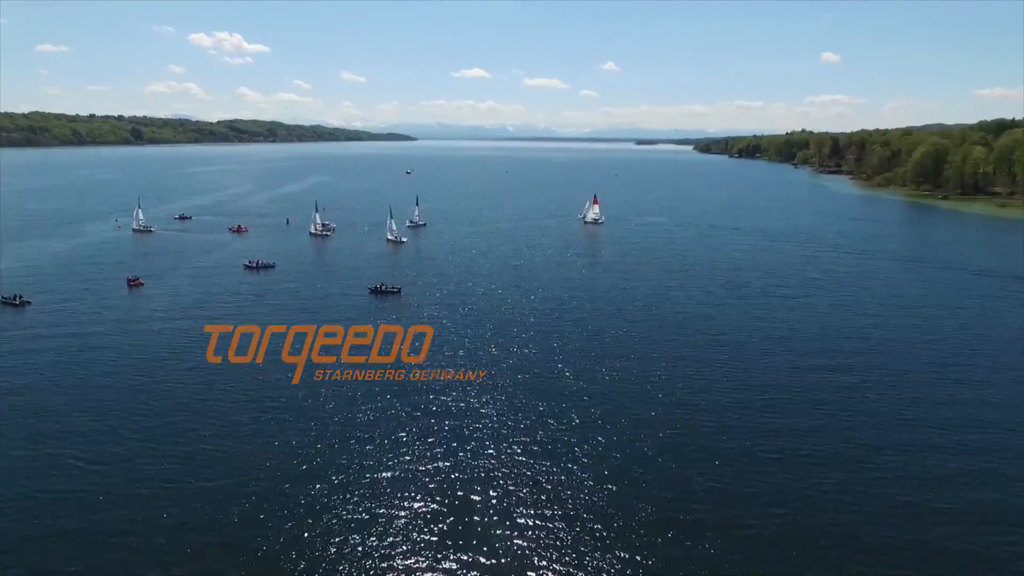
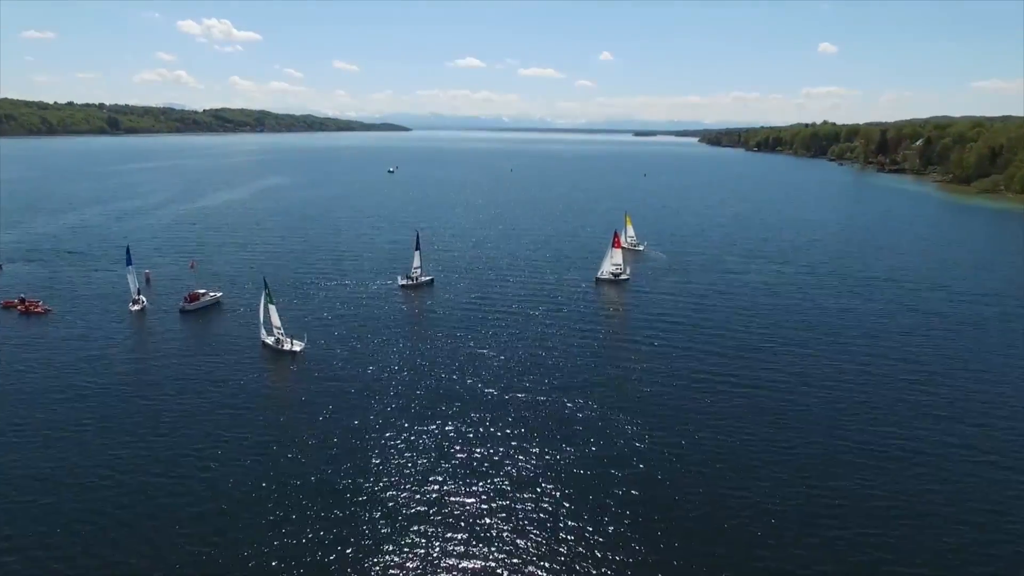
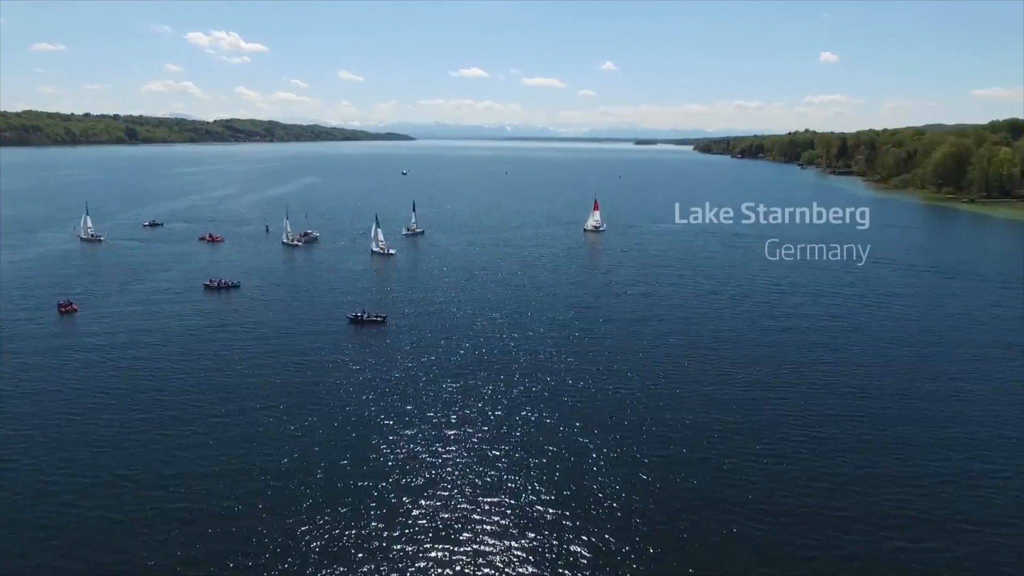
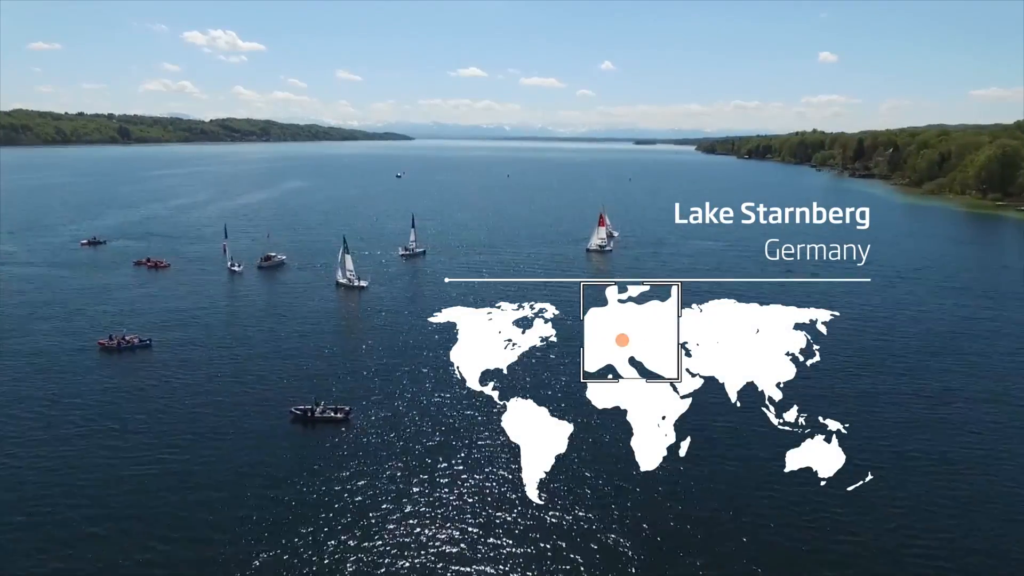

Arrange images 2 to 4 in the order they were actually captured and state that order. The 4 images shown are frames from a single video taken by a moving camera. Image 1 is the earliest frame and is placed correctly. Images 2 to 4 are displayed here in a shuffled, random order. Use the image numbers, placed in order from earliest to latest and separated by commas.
3, 4, 2
